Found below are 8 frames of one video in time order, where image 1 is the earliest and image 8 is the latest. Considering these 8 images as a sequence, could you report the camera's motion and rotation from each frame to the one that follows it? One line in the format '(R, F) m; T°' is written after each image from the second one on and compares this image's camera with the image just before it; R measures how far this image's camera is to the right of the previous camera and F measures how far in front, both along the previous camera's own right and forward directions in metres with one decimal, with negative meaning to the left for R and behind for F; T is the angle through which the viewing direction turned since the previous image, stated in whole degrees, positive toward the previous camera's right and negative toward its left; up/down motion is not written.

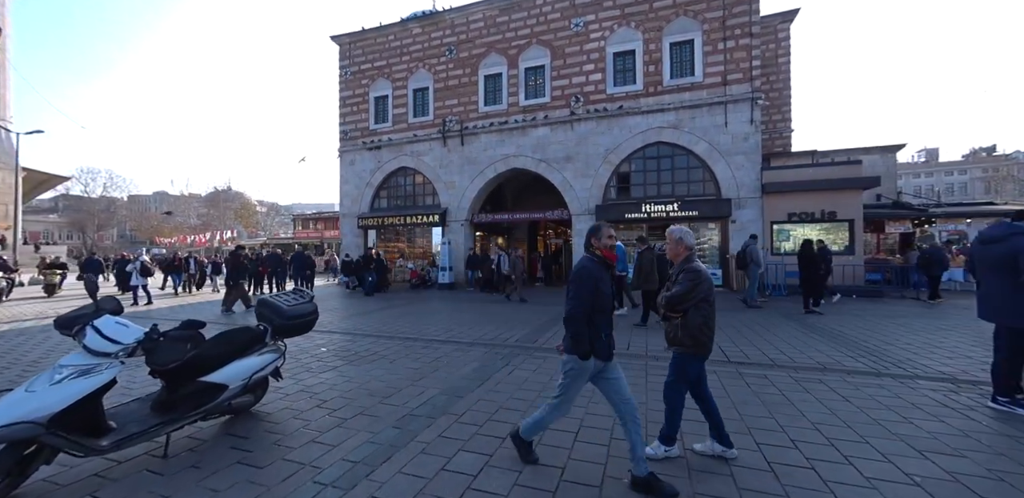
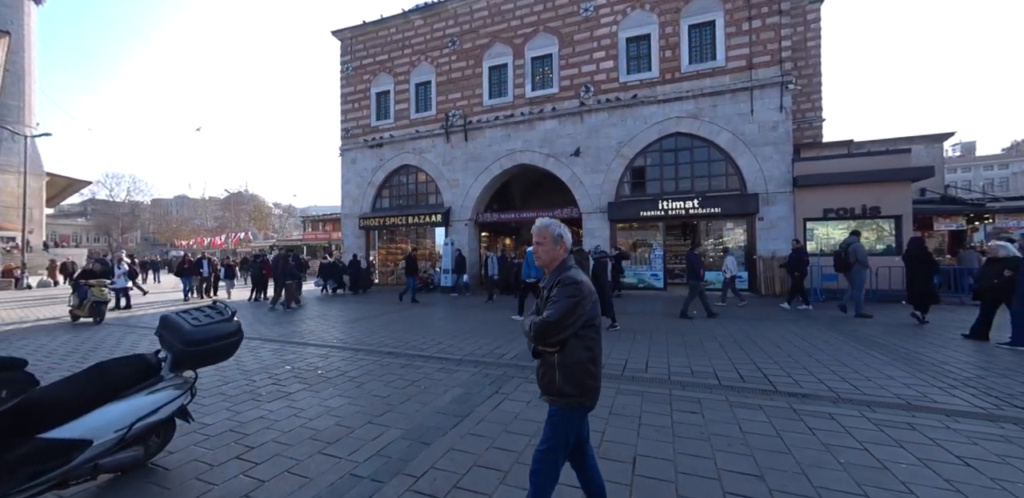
(+0.3, +1.1) m; -2°
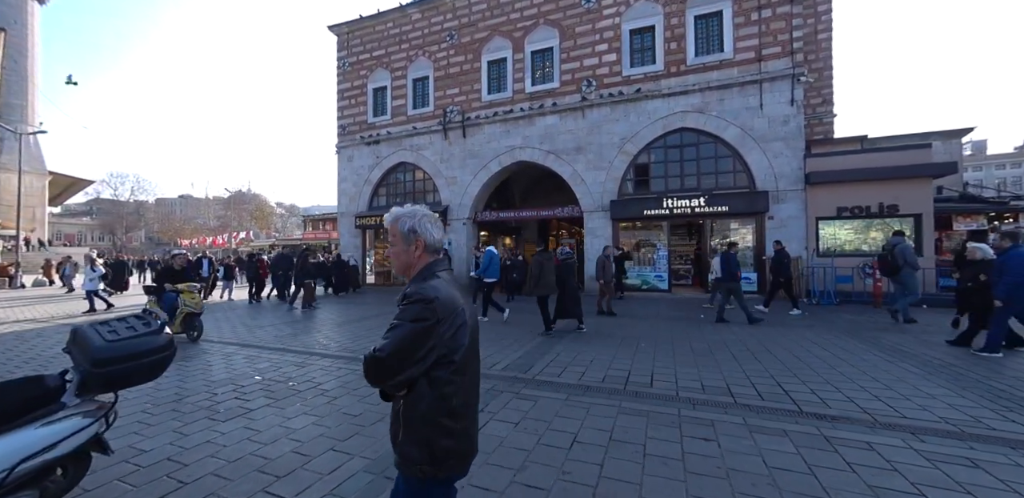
(+0.2, +0.5) m; 0°
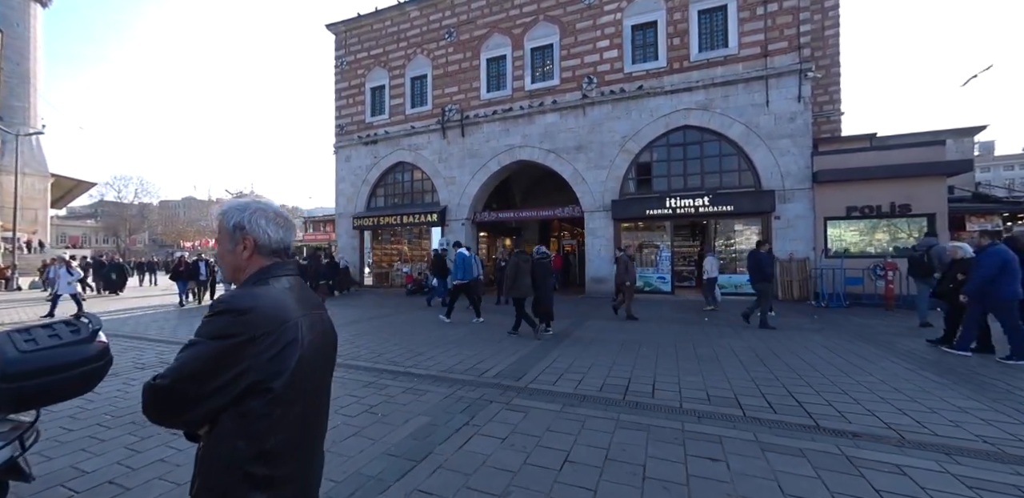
(+0.1, +0.3) m; 0°
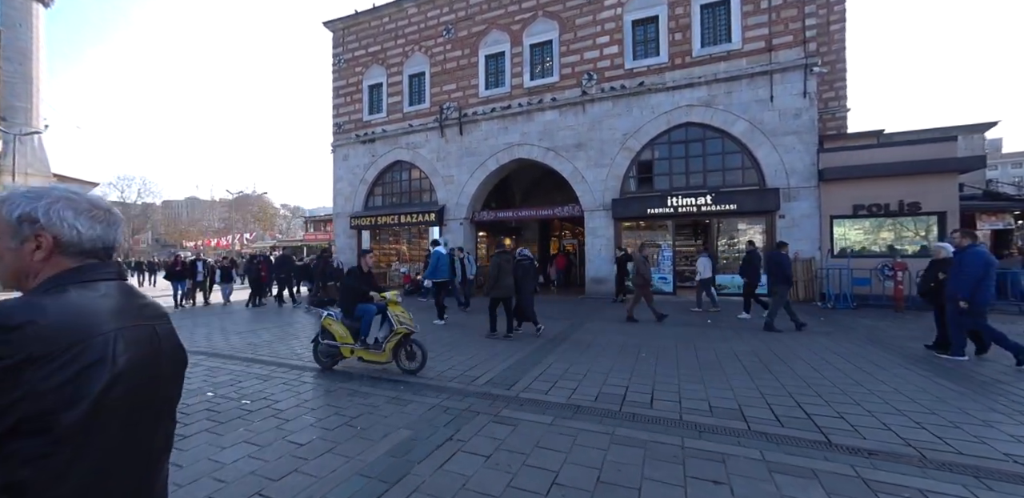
(+0.1, +0.3) m; 0°
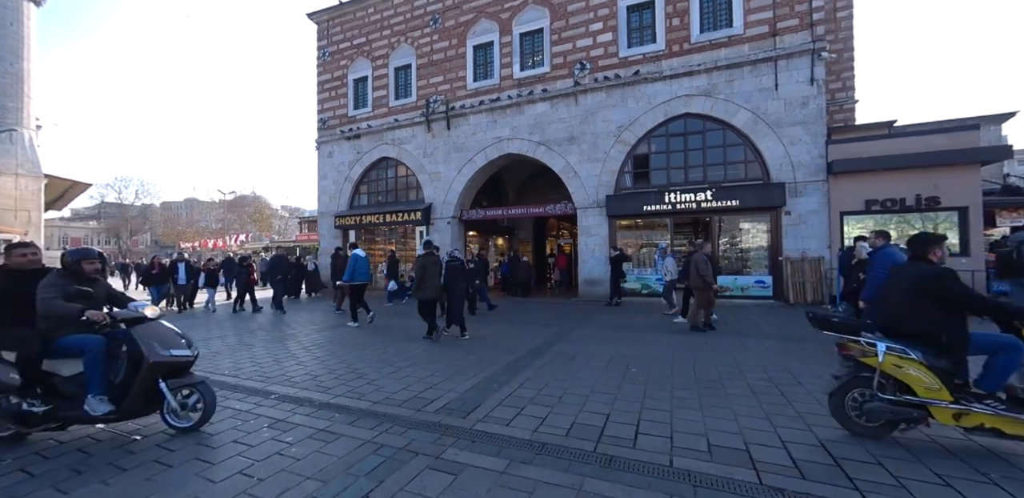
(+0.4, +0.8) m; 0°
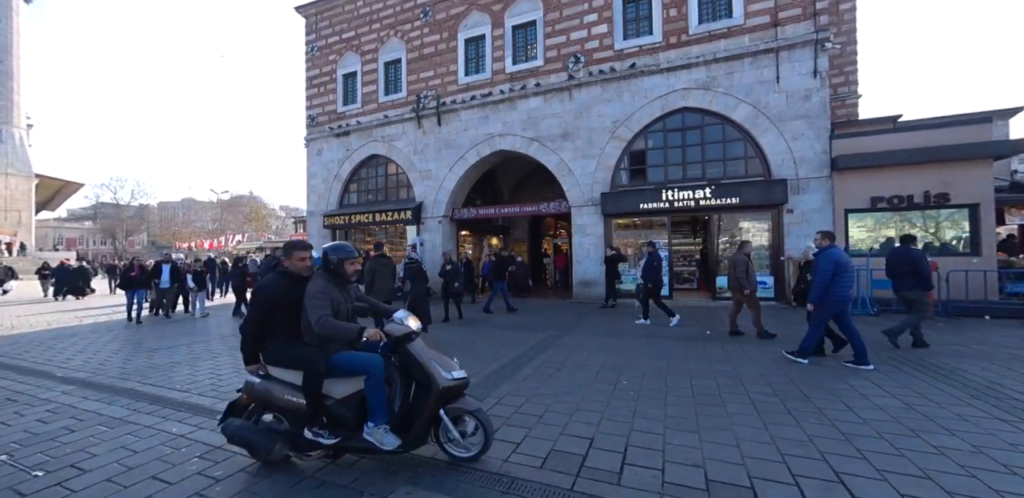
(+0.2, +0.5) m; 0°
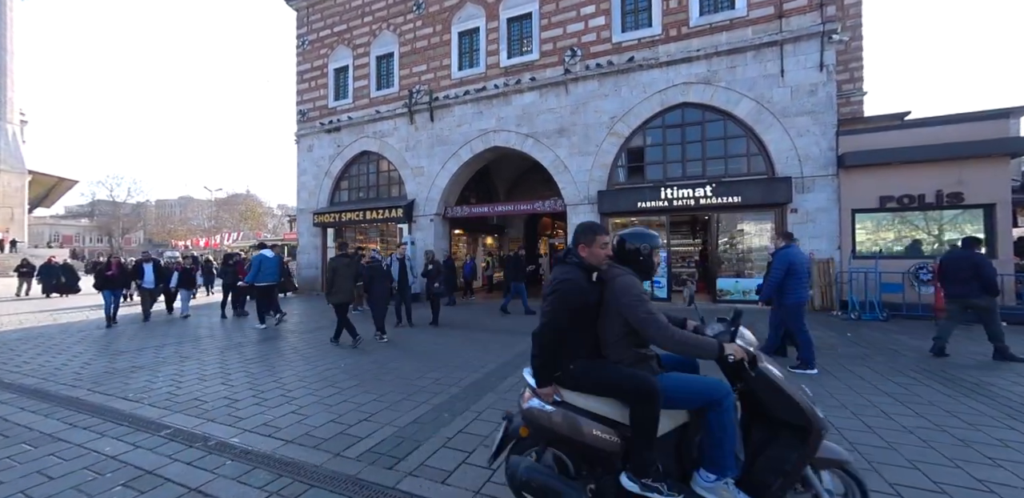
(+0.2, +0.5) m; 0°
